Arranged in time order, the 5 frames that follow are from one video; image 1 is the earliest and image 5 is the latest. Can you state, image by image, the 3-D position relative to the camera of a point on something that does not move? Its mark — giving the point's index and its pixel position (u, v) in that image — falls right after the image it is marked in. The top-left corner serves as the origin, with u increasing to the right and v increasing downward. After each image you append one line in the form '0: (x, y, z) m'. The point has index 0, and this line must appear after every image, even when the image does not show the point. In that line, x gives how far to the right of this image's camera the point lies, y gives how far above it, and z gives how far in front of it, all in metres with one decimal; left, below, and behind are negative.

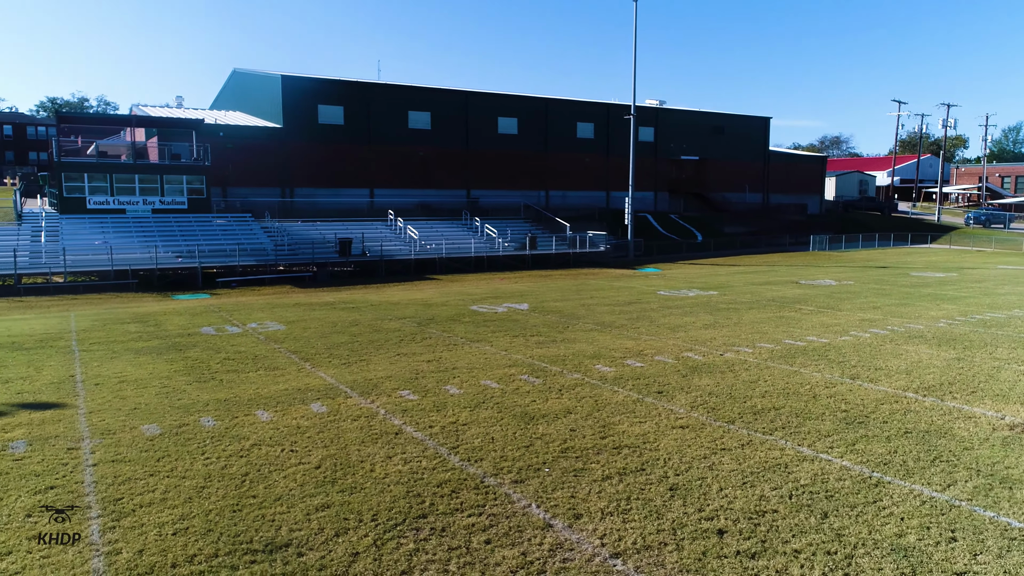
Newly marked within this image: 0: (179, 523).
0: (-2.2, -1.5, +4.9) m
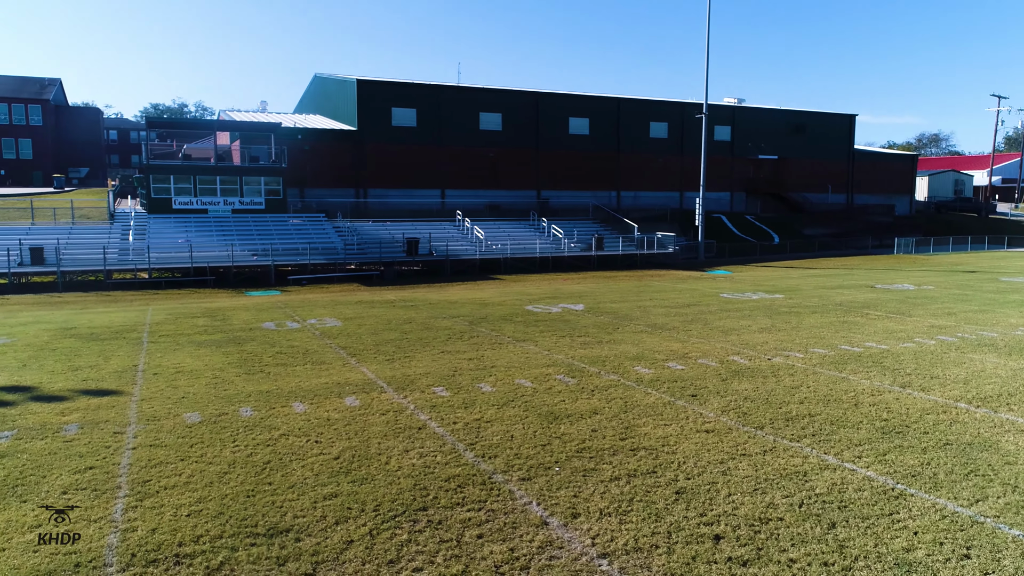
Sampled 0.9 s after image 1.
0: (-2.2, -1.5, +5.2) m
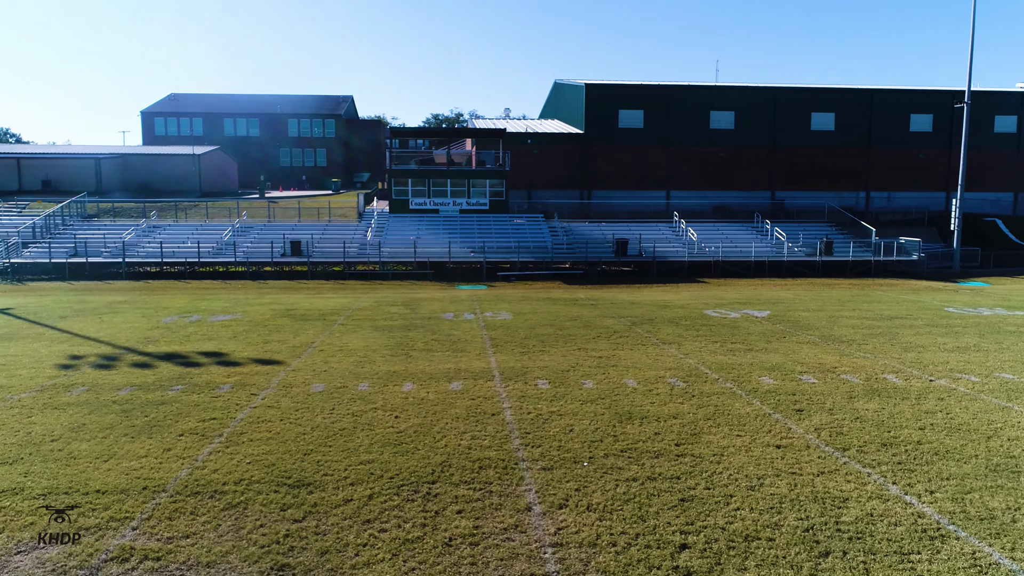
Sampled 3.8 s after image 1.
0: (-2.0, -1.4, +6.2) m
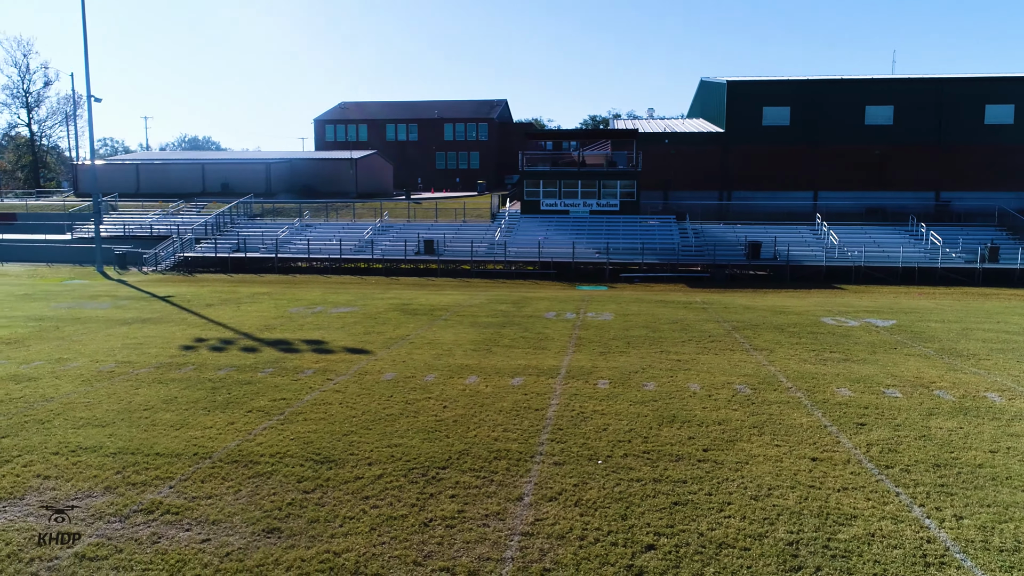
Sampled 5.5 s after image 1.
0: (-1.8, -1.3, +6.8) m
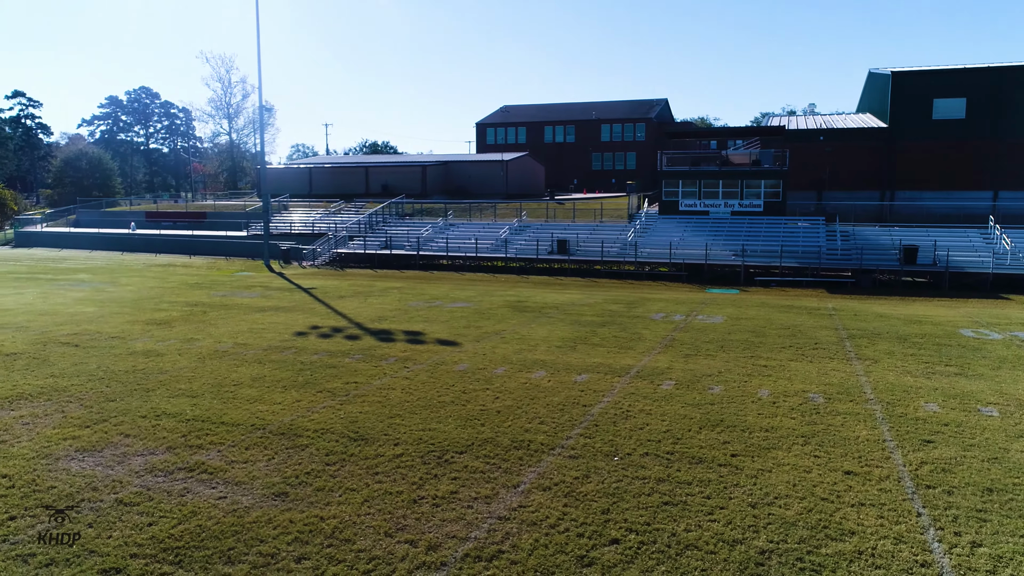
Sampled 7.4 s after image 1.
0: (-1.5, -1.2, +7.3) m
